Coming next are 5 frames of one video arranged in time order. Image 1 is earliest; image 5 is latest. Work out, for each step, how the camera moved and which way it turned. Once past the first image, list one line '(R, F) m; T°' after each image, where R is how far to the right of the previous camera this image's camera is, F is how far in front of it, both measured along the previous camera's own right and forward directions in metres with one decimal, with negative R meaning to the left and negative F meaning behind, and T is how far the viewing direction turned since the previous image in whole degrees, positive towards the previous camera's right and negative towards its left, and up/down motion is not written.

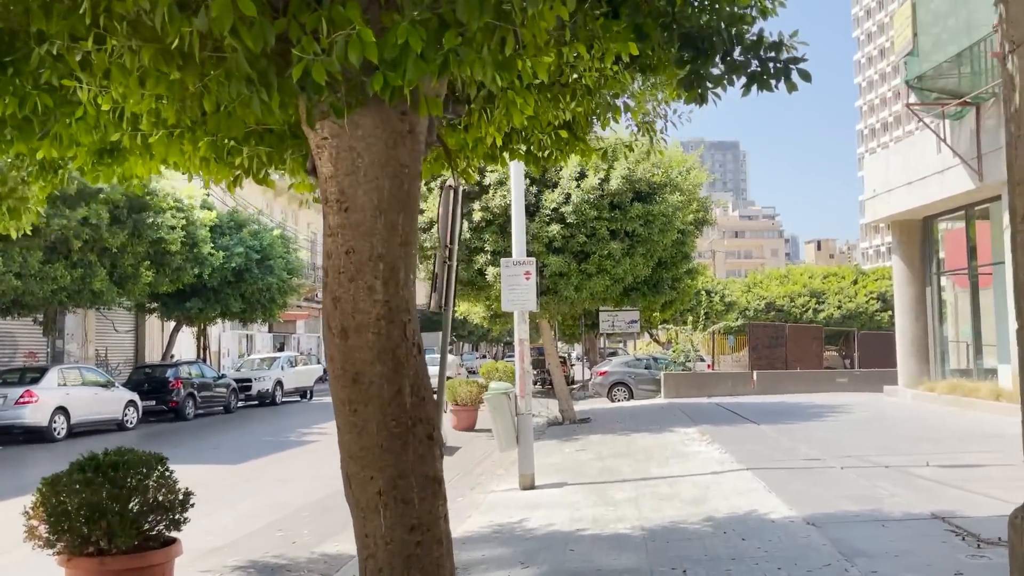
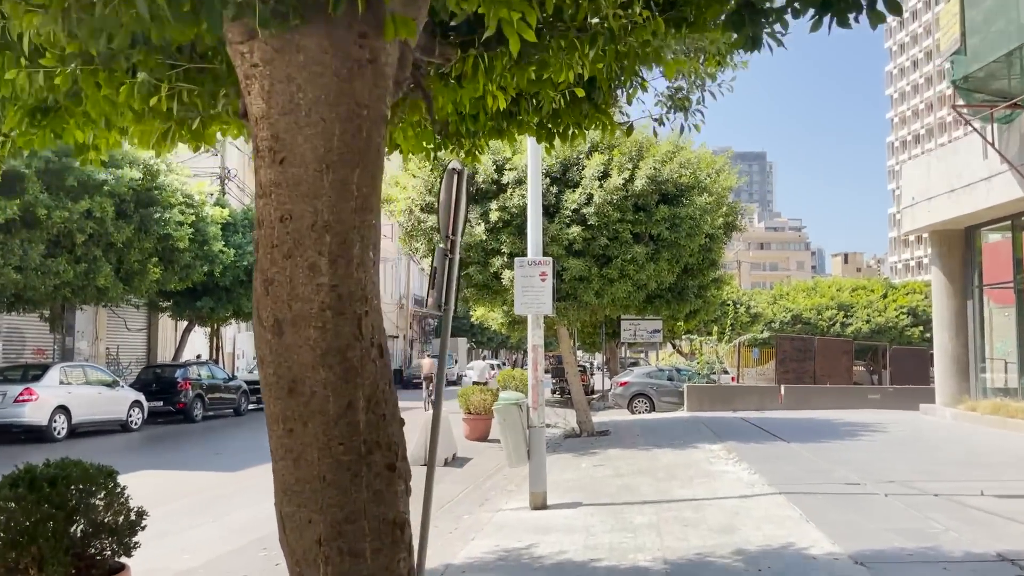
(+0.1, +0.7) m; -2°
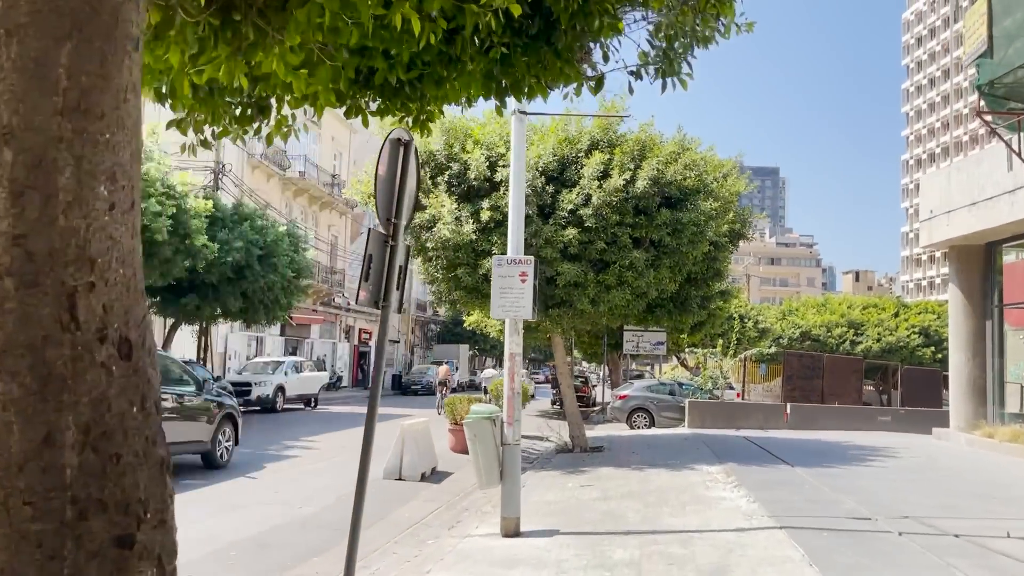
(+0.3, +0.9) m; -1°
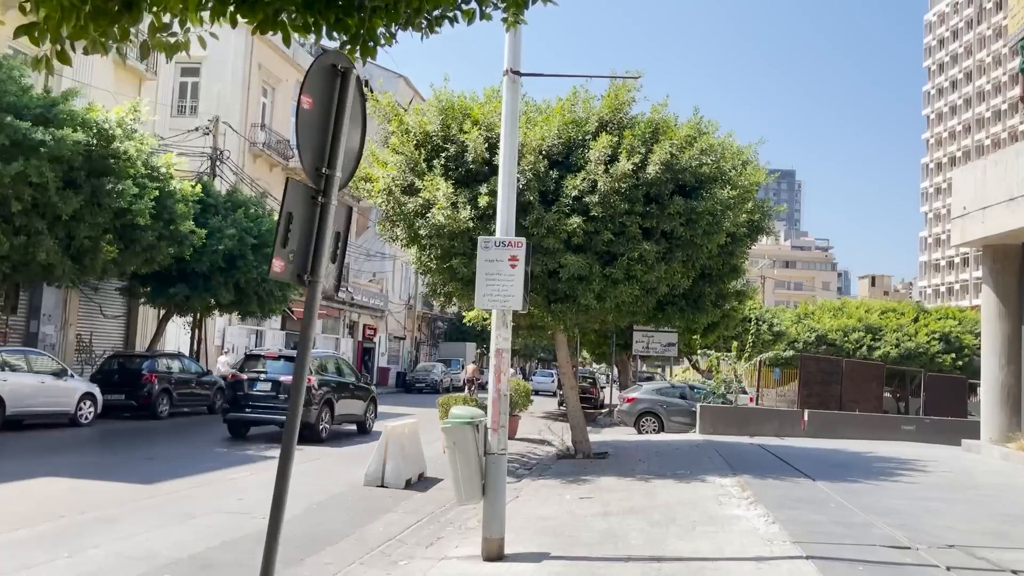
(+0.2, +1.0) m; -1°
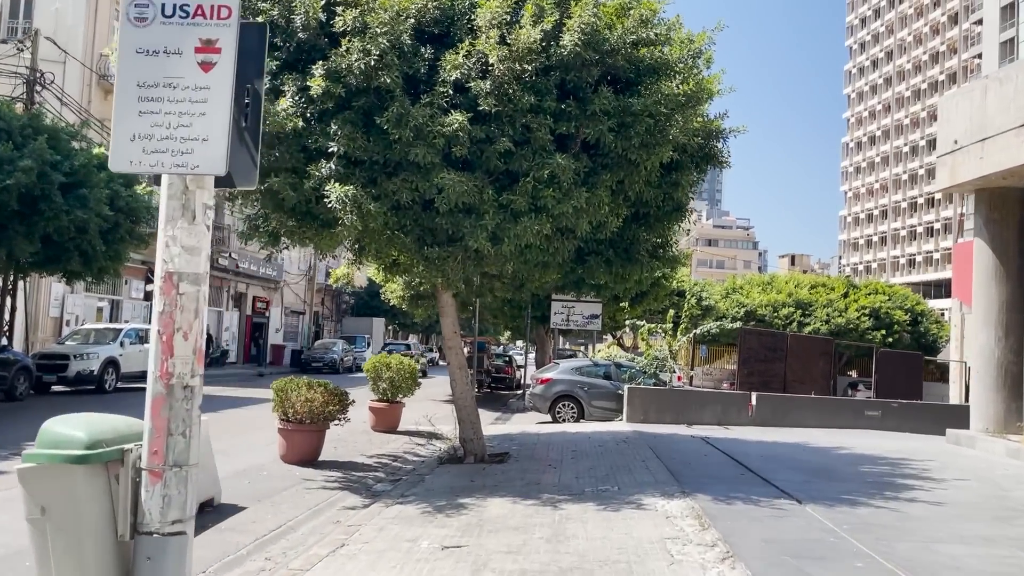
(+0.8, +3.9) m; +5°
